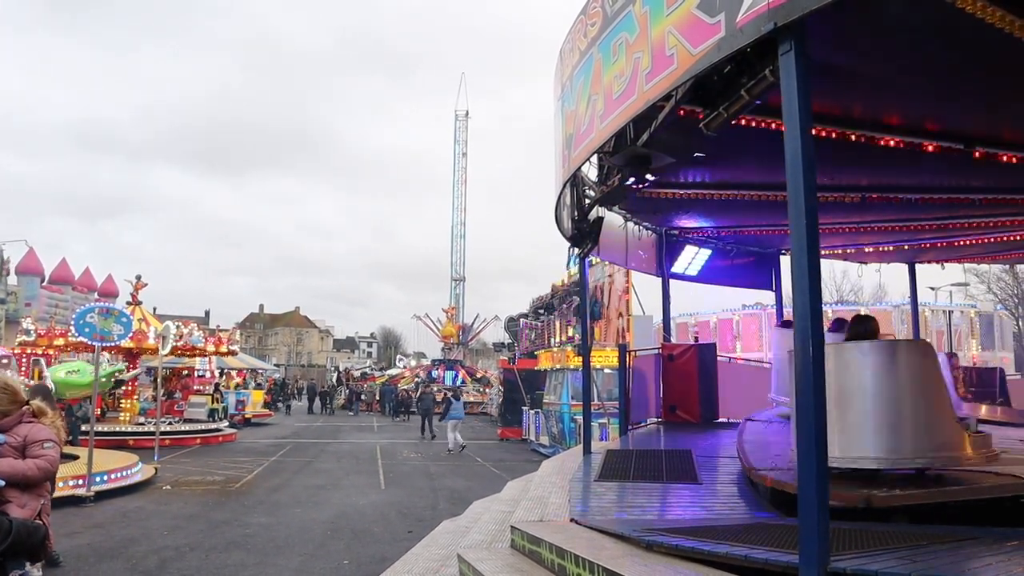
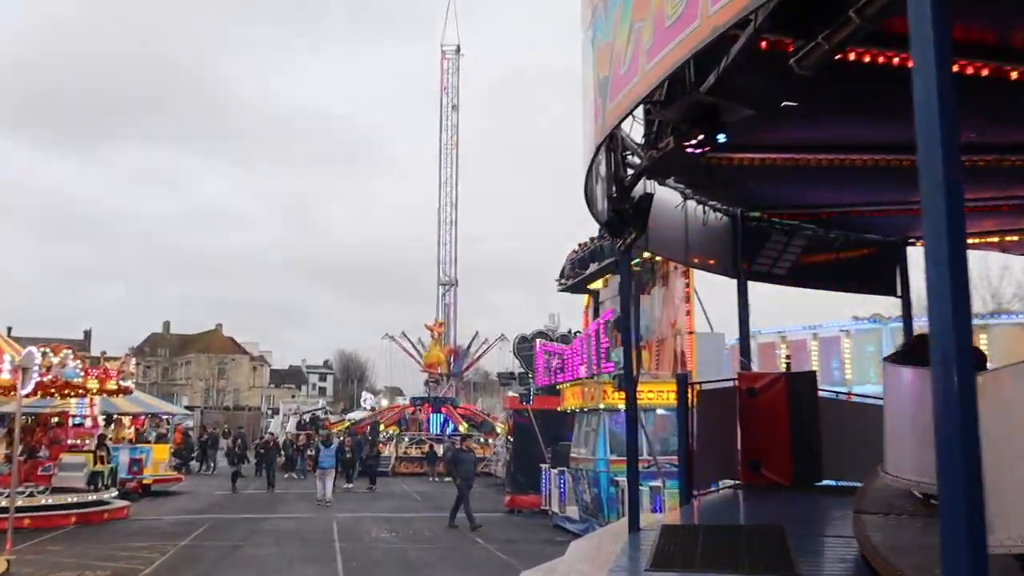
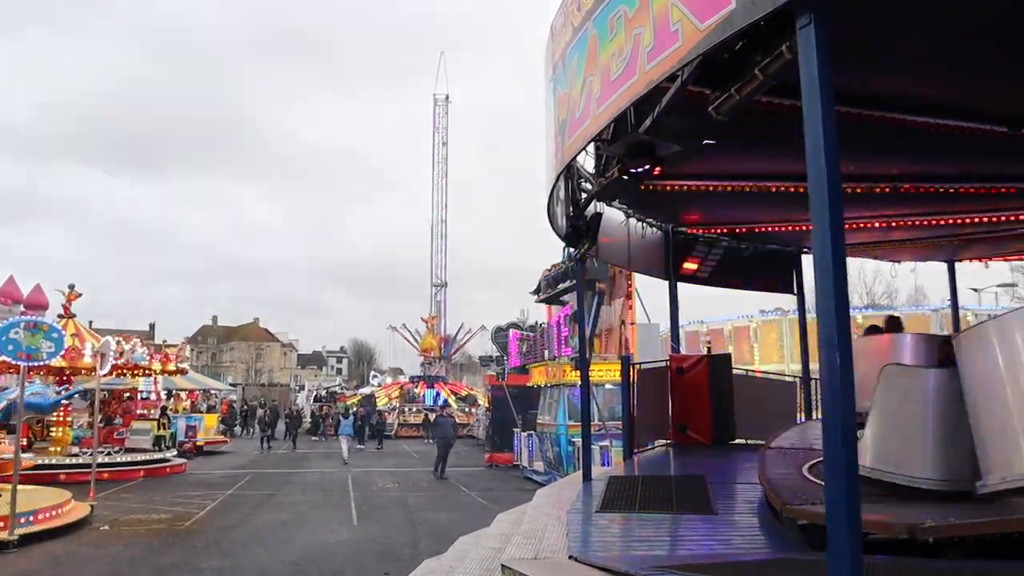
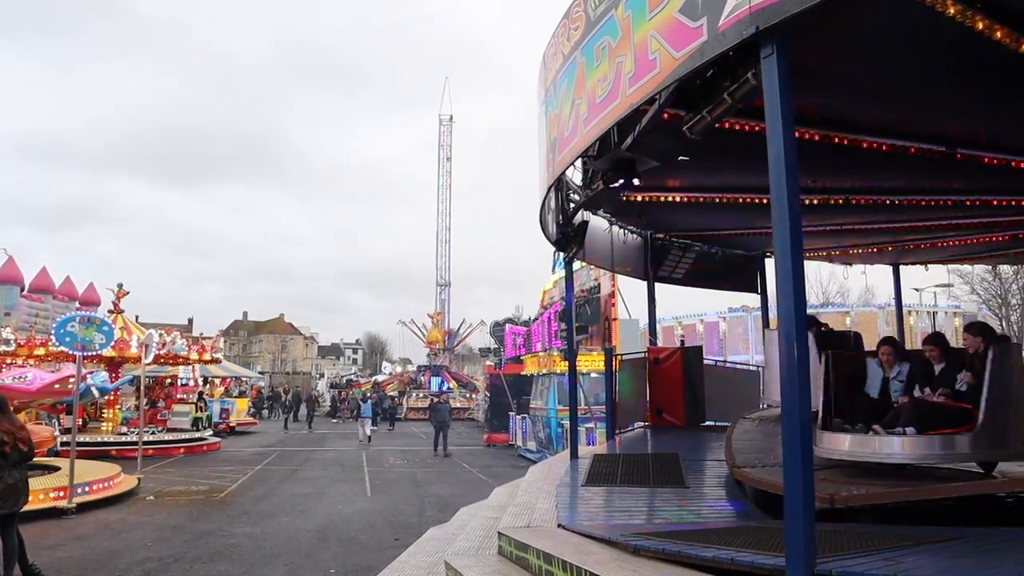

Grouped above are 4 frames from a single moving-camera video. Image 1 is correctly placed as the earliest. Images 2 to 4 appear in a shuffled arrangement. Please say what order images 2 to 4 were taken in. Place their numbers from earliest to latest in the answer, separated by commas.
4, 3, 2
